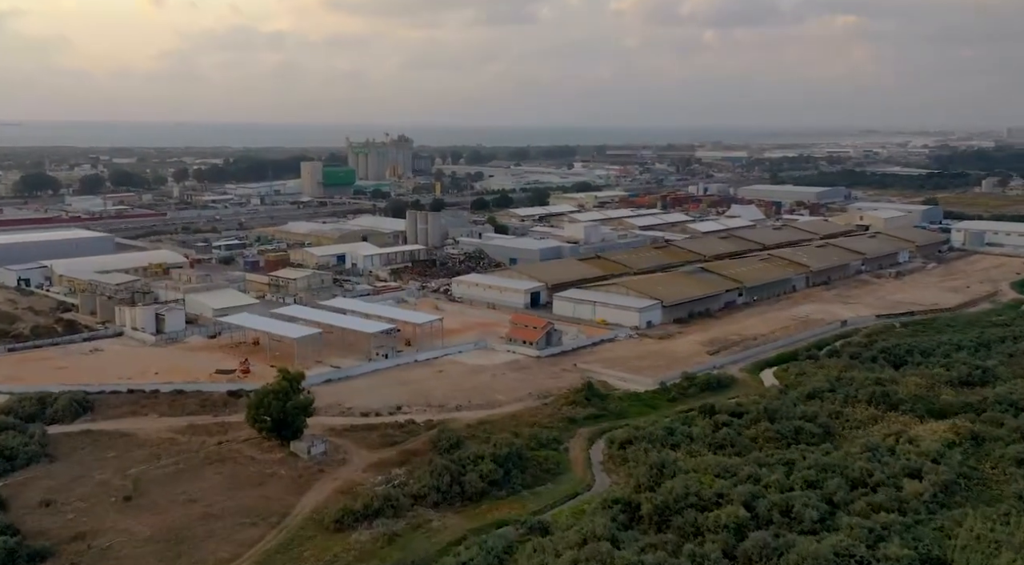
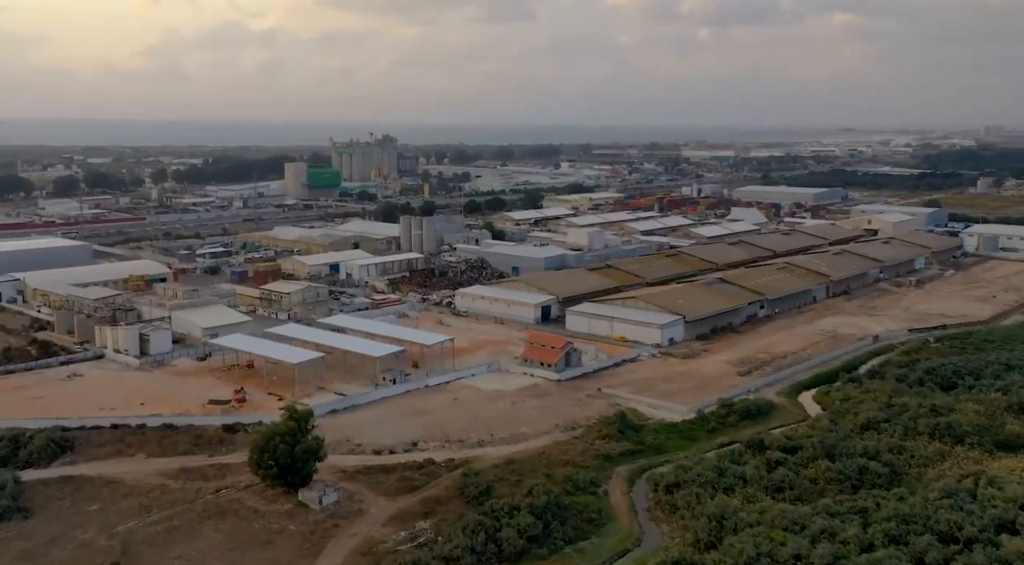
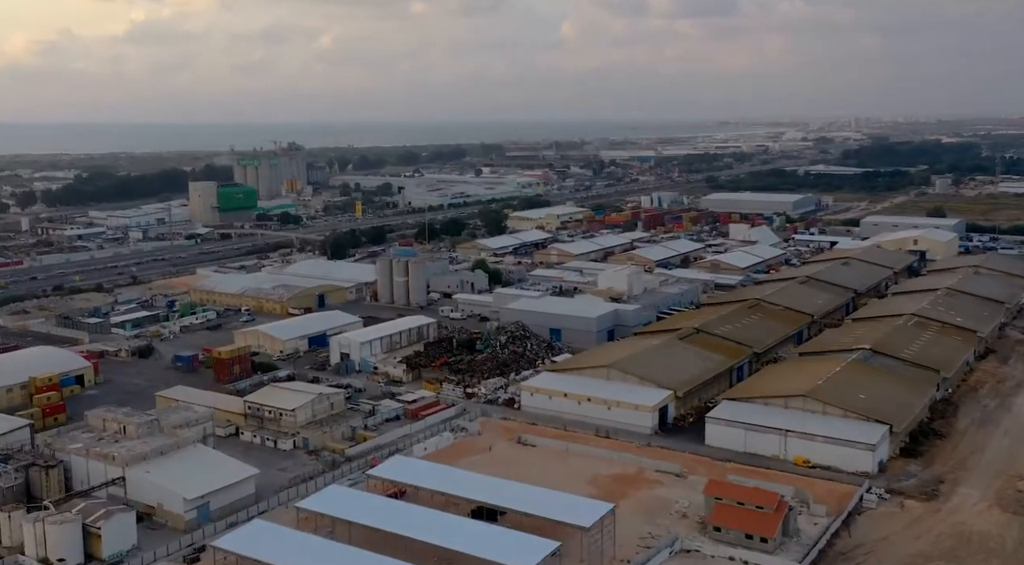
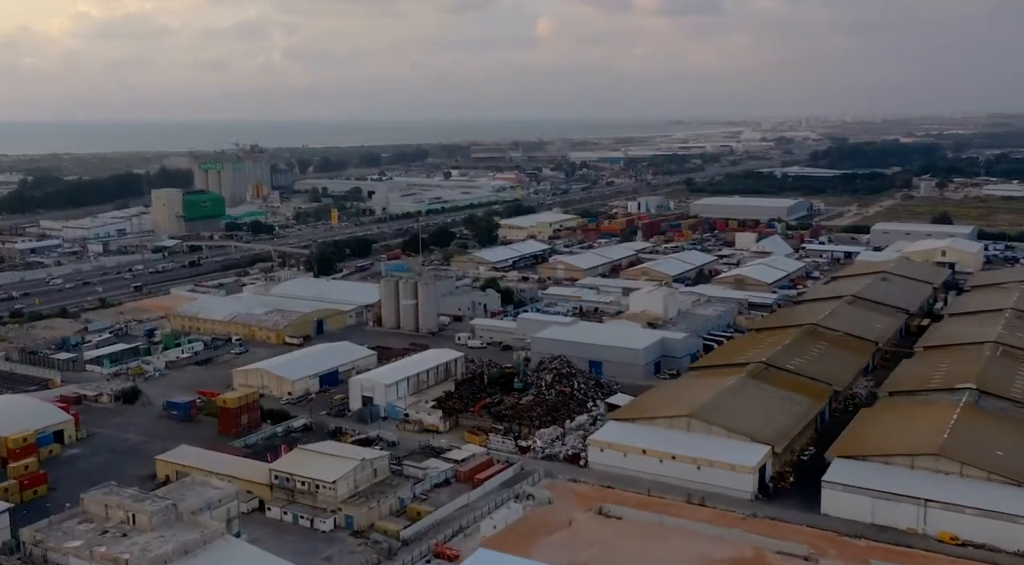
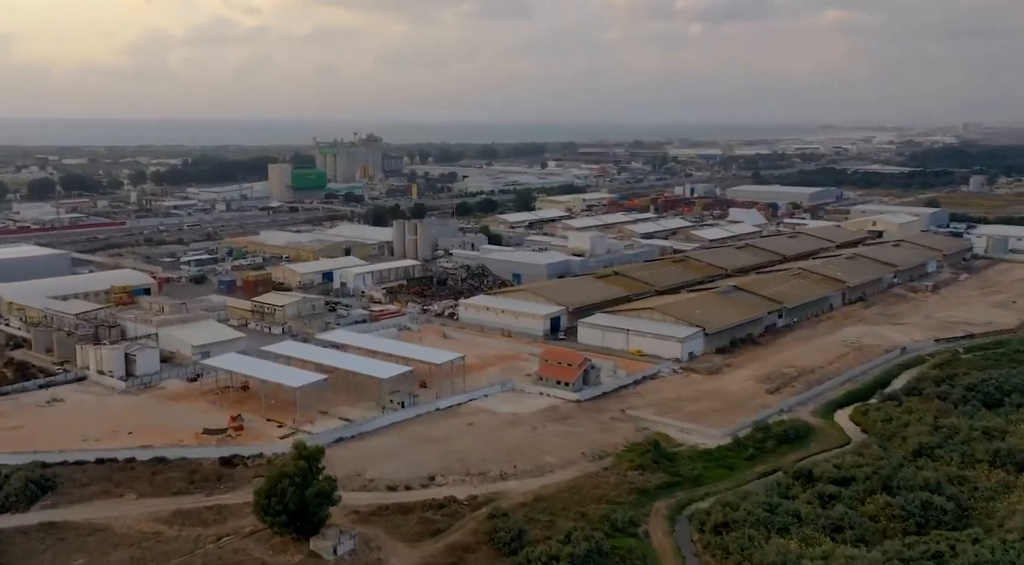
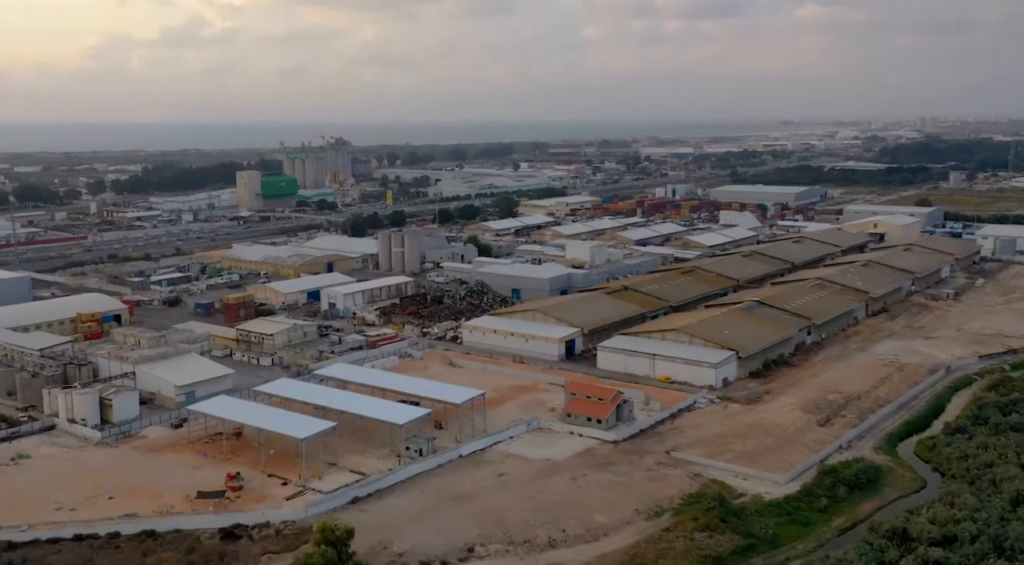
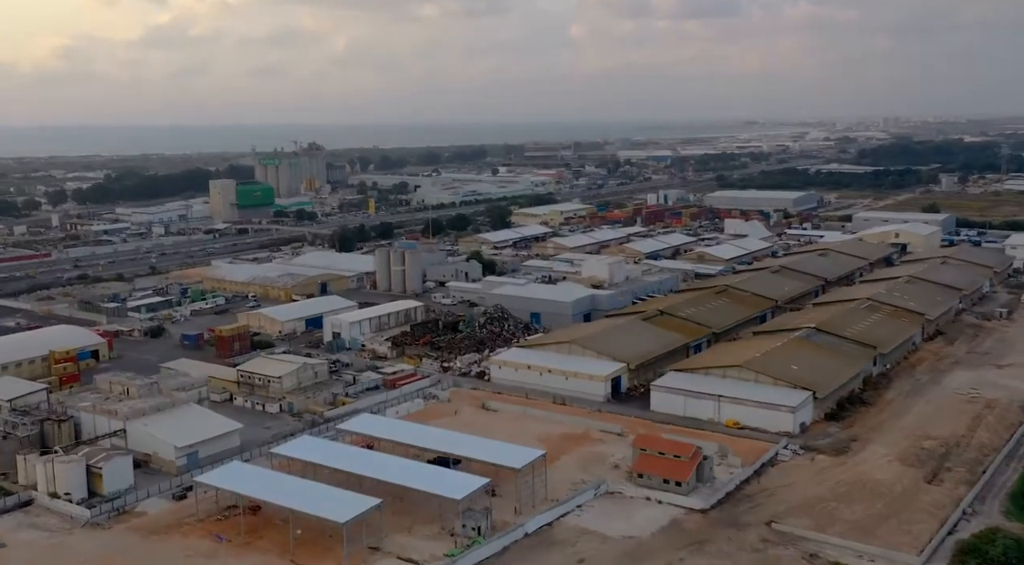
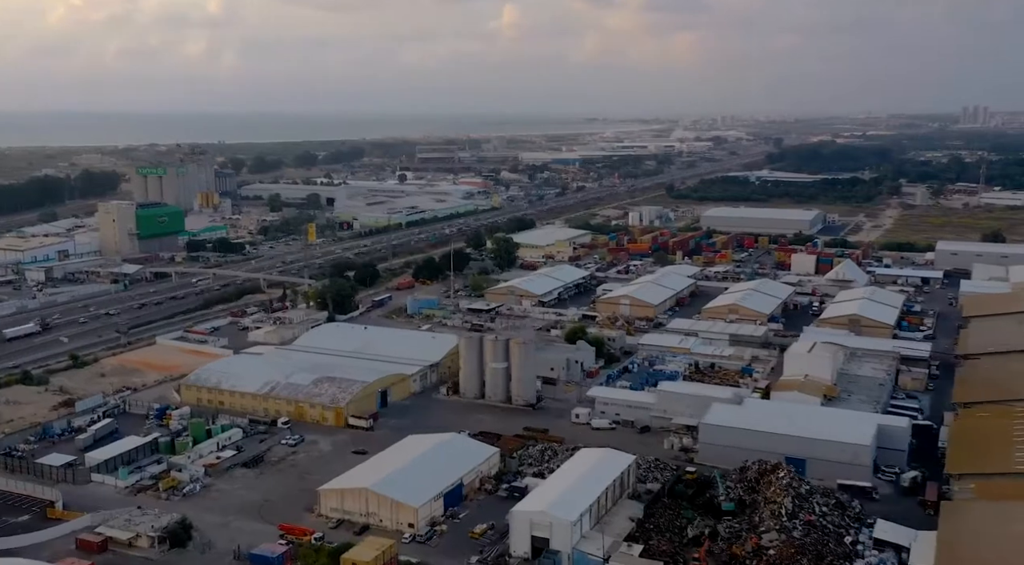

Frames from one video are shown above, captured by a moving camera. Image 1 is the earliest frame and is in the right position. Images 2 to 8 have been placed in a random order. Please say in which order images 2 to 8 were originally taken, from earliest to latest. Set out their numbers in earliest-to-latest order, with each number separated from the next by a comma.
2, 5, 6, 7, 3, 4, 8
